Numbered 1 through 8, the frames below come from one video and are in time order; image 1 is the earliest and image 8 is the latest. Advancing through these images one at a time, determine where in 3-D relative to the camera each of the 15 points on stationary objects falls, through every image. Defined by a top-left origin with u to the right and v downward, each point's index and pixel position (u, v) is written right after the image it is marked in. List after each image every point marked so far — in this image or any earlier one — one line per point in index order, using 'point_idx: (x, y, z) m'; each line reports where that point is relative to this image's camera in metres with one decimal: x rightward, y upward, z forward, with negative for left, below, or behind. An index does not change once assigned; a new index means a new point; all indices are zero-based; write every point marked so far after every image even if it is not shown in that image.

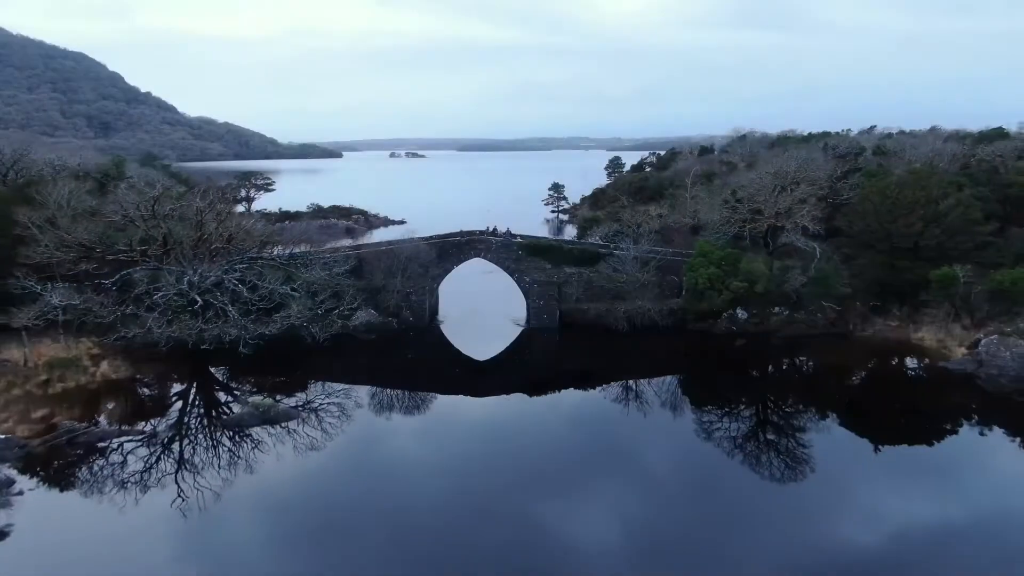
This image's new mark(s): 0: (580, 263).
0: (+1.5, +0.6, +16.3) m
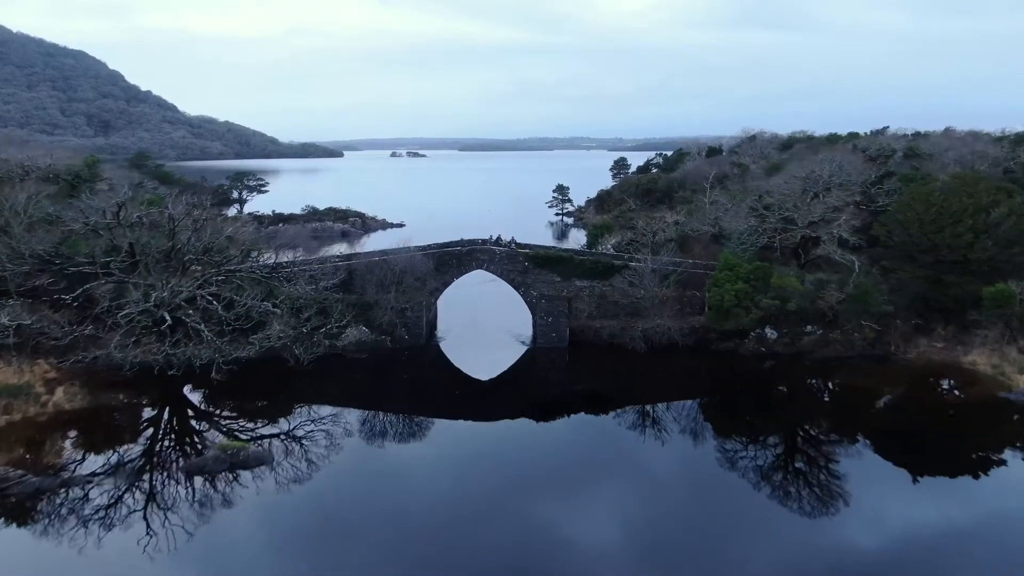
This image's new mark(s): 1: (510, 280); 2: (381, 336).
0: (+1.6, +0.3, +14.9) m
1: (0.0, +0.2, +15.1) m
2: (-2.6, -1.0, +14.8) m
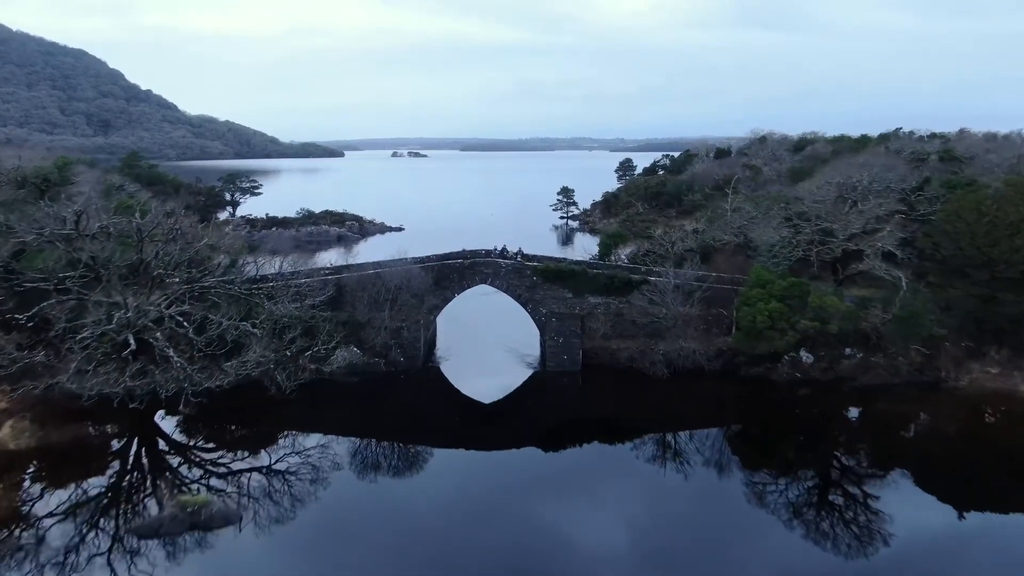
0: (+1.7, -0.1, +13.5) m
1: (+0.1, -0.2, +13.7) m
2: (-2.5, -1.2, +13.4) m
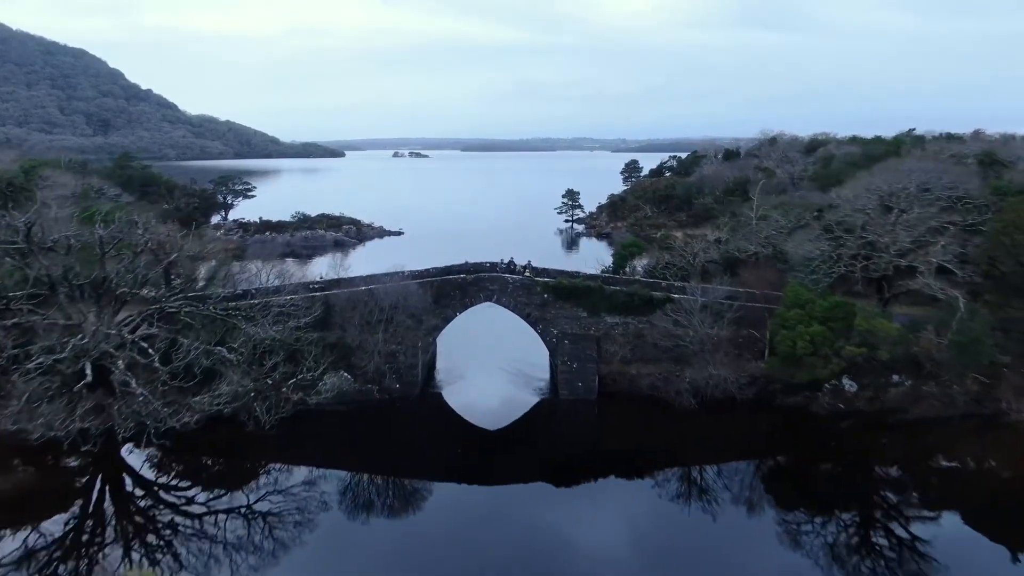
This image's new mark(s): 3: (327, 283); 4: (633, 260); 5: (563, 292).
0: (+1.8, -0.3, +12.1) m
1: (+0.2, -0.4, +12.3) m
2: (-2.3, -1.5, +12.0) m
3: (-2.9, +0.1, +12.0) m
4: (+2.4, +0.6, +15.4) m
5: (+0.8, -0.1, +12.1) m
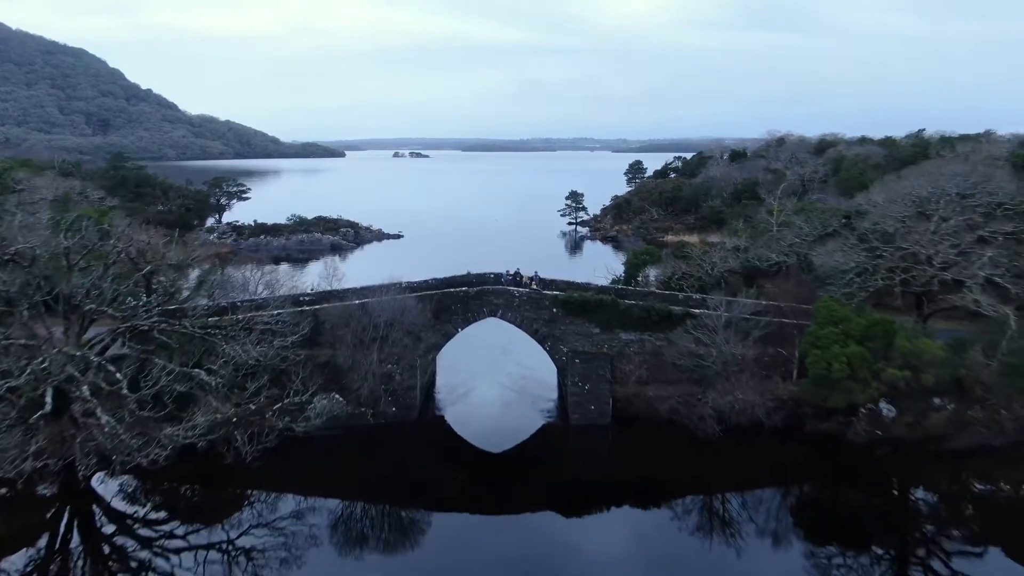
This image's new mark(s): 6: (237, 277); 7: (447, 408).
0: (+1.9, -0.6, +11.1) m
1: (+0.3, -0.7, +11.4) m
2: (-2.2, -1.7, +11.0) m
3: (-2.8, -0.1, +11.0) m
4: (+2.5, +0.4, +14.4) m
5: (+0.9, -0.3, +11.1) m
6: (-6.2, +0.3, +16.9) m
7: (-1.0, -1.9, +12.2) m
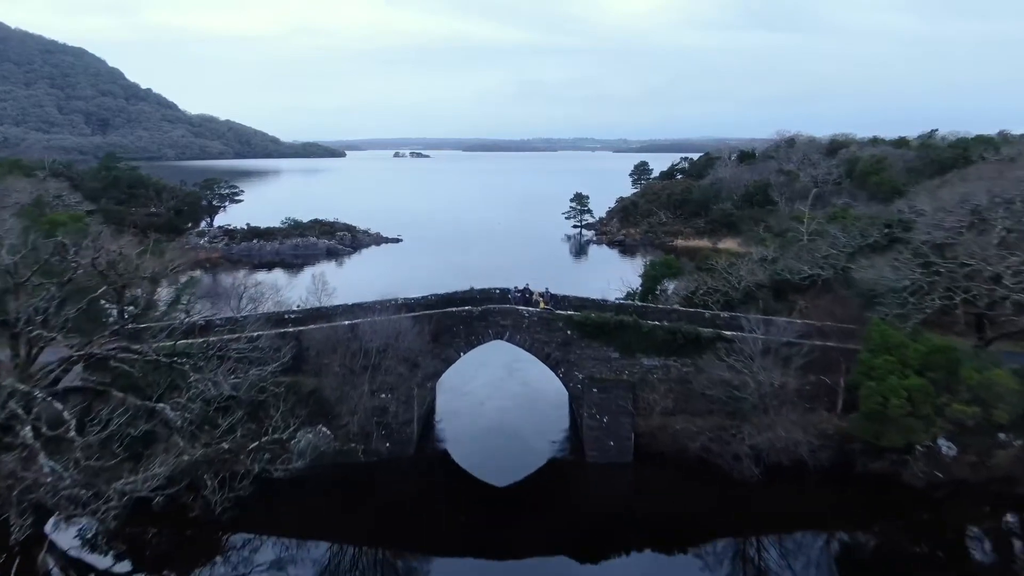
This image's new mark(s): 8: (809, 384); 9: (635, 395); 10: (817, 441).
0: (+2.0, -0.8, +9.9) m
1: (+0.4, -0.9, +10.1) m
2: (-2.1, -2.0, +9.8) m
3: (-2.7, -0.4, +9.7) m
4: (+2.7, +0.1, +13.2) m
5: (+1.0, -0.5, +9.9) m
6: (-6.1, 0.0, +15.7) m
7: (-0.9, -2.2, +11.0) m
8: (+3.8, -1.2, +9.6) m
9: (+1.6, -1.4, +9.9) m
10: (+3.8, -1.9, +9.3) m
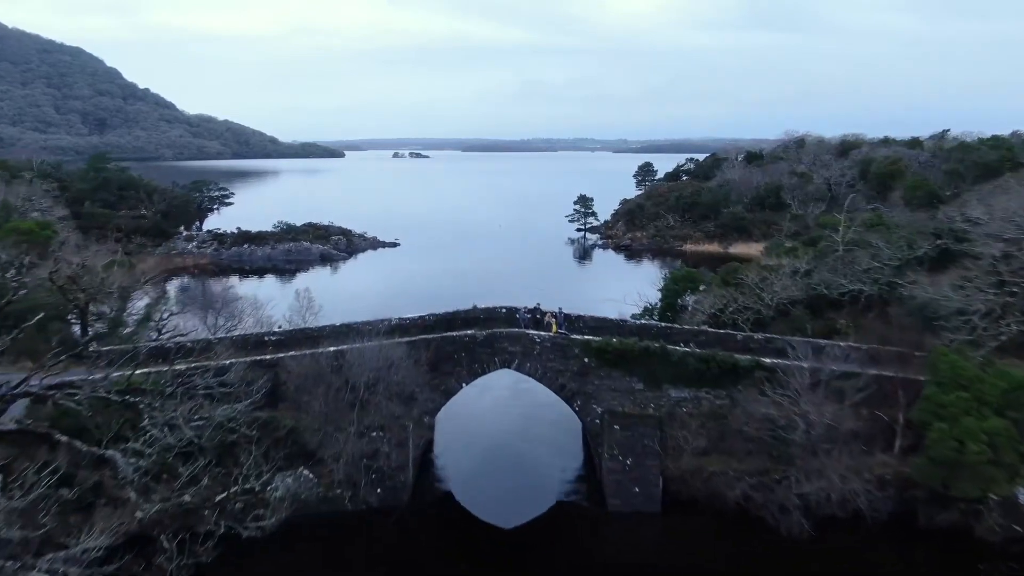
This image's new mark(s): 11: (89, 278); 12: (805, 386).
0: (+2.2, -1.1, +8.6) m
1: (+0.5, -1.2, +8.9) m
2: (-2.0, -2.2, +8.5) m
3: (-2.6, -0.6, +8.5) m
4: (+2.8, -0.2, +11.9) m
5: (+1.1, -0.8, +8.7) m
6: (-6.0, -0.2, +14.4) m
7: (-0.8, -2.4, +9.7) m
8: (+3.9, -1.5, +8.4) m
9: (+1.7, -1.7, +8.7) m
10: (+3.9, -2.1, +8.1) m
11: (-6.4, +0.2, +11.5) m
12: (+3.2, -1.1, +8.2) m
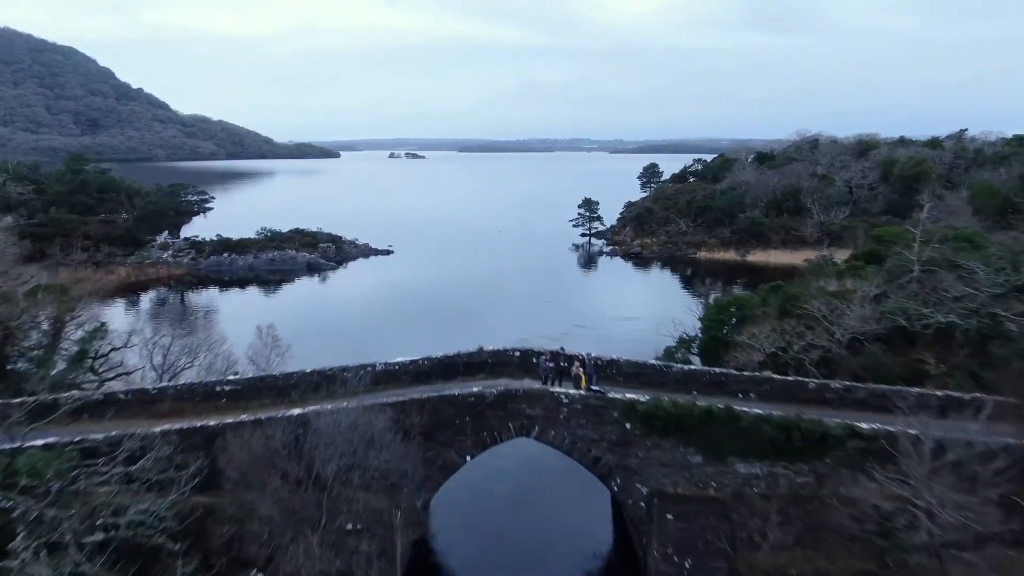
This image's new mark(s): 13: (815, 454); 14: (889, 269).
0: (+2.3, -1.5, +6.6) m
1: (+0.7, -1.6, +6.8) m
2: (-1.8, -2.6, +6.5) m
3: (-2.5, -1.0, +6.4) m
4: (+2.9, -0.5, +9.9) m
5: (+1.3, -1.2, +6.6) m
6: (-5.8, -0.6, +12.3) m
7: (-0.6, -2.8, +7.7) m
8: (+4.0, -1.9, +6.3) m
9: (+1.9, -2.0, +6.6) m
10: (+4.0, -2.5, +6.0) m
11: (-6.2, -0.2, +9.4) m
12: (+3.4, -1.5, +6.2) m
13: (+2.6, -1.4, +6.5) m
14: (+5.4, +0.3, +10.7) m
